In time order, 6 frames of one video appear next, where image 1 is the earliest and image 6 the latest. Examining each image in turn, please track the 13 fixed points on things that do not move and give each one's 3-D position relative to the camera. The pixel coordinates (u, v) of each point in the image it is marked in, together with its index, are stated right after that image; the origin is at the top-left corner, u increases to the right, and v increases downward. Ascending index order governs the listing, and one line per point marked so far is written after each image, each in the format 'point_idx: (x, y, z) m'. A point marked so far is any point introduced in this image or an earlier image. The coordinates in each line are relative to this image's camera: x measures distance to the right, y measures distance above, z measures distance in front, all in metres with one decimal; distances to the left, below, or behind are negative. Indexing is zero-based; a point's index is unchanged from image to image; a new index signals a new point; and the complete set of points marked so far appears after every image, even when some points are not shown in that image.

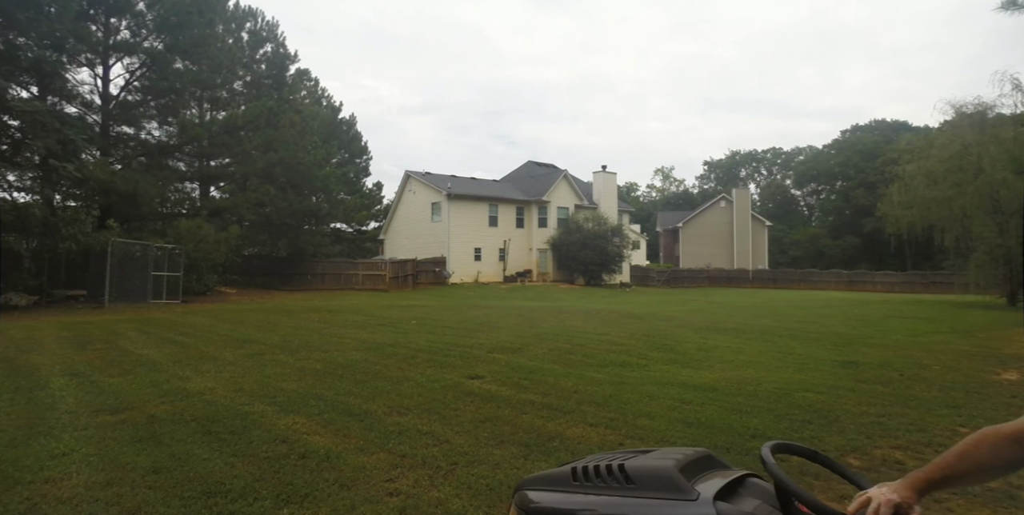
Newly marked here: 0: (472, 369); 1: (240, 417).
0: (-0.6, -2.1, +8.8) m
1: (-2.8, -1.8, +6.1) m
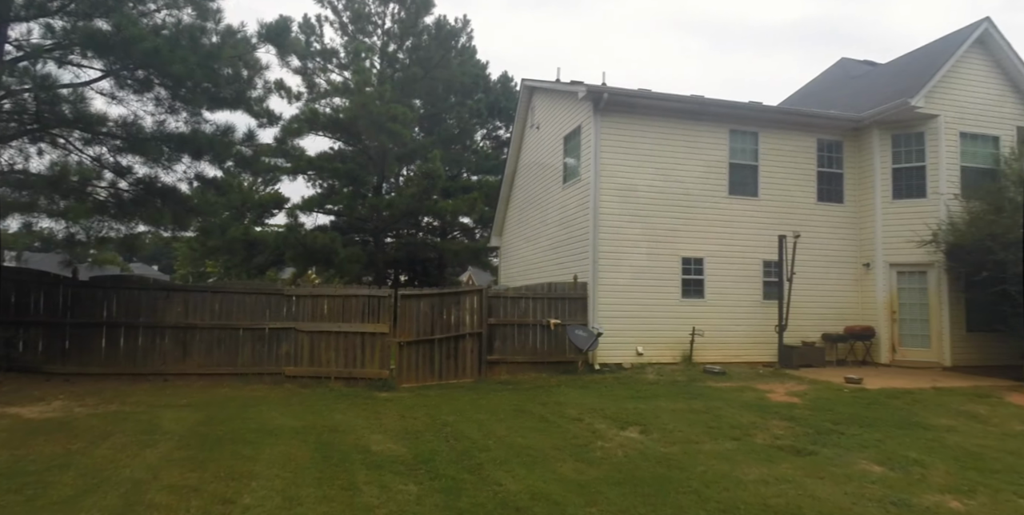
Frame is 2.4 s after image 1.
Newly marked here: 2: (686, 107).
0: (-0.4, -2.0, +8.2) m
1: (-2.7, -1.7, +5.6) m
2: (+3.3, +2.9, +10.7) m
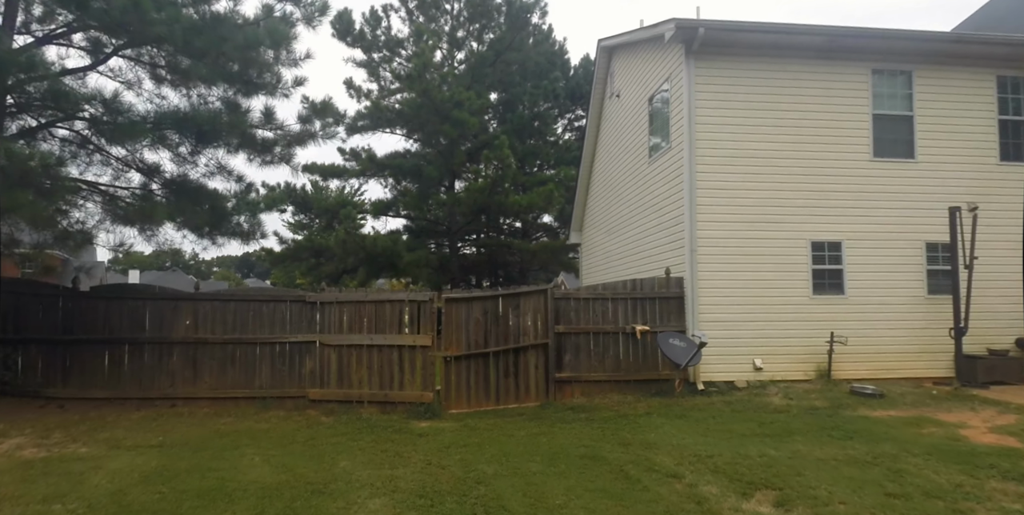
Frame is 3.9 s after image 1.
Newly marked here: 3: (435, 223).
0: (+0.4, -1.8, +6.2) m
1: (-2.3, -1.6, +4.0) m
2: (+4.3, +3.1, +8.2) m
3: (-2.4, +1.1, +18.0) m
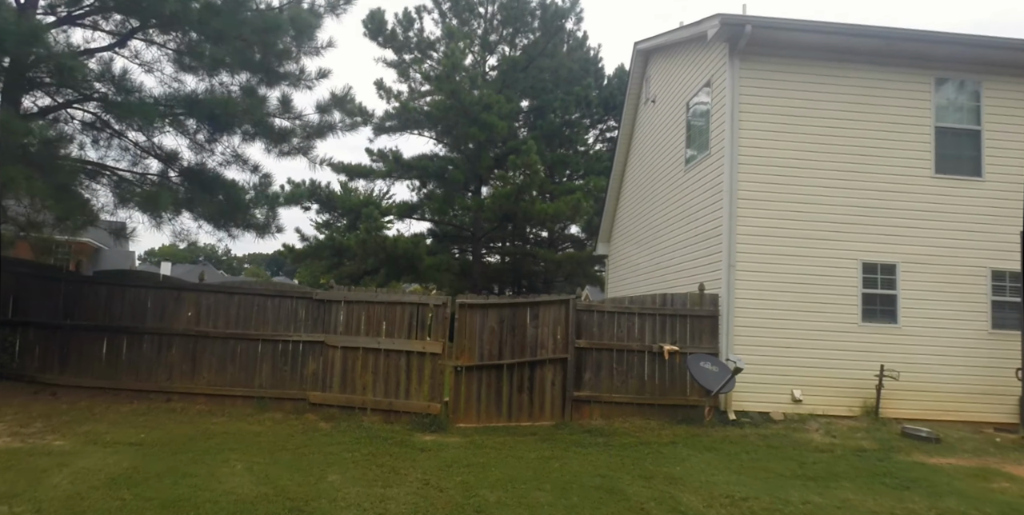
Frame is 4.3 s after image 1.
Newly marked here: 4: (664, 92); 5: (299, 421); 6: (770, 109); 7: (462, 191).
0: (+0.6, -1.9, +5.6) m
1: (-2.3, -1.5, +3.6) m
2: (+4.8, +2.8, +7.5) m
3: (-1.6, +0.9, +17.7) m
4: (+2.9, +3.2, +10.8) m
5: (-2.3, -1.8, +6.2) m
6: (+3.5, +2.0, +7.6) m
7: (-1.5, +2.1, +17.3) m
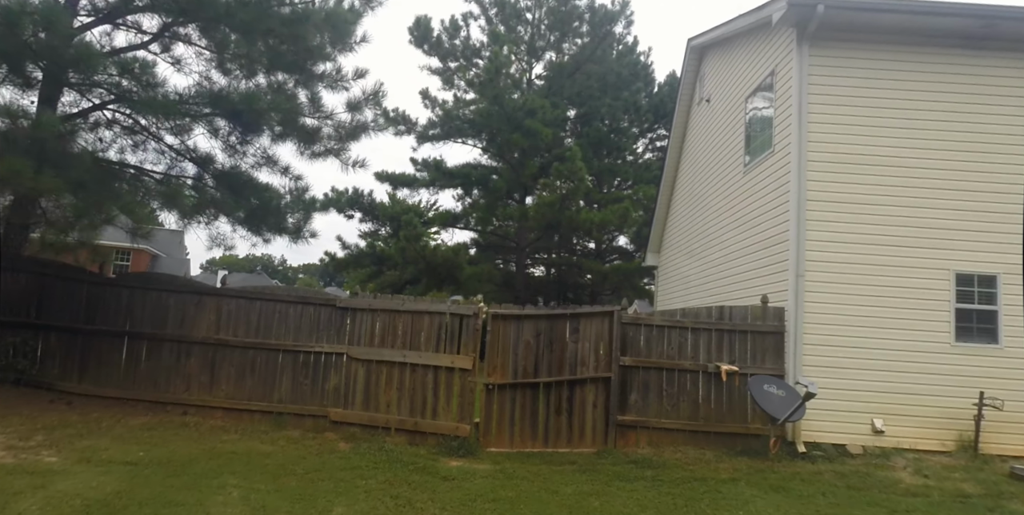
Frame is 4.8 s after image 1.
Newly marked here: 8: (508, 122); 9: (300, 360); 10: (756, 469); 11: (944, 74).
0: (+0.9, -2.0, +4.9) m
1: (-2.1, -1.5, +3.2) m
2: (+5.2, +2.7, +6.6) m
3: (-0.3, +0.6, +17.2) m
4: (+3.7, +3.0, +10.0) m
5: (-2.0, -1.9, +5.7) m
6: (+4.0, +1.9, +6.8) m
7: (-0.2, +1.7, +16.8) m
8: (-0.2, +3.8, +15.8) m
9: (-2.4, -1.1, +6.3) m
10: (+2.4, -2.0, +5.4) m
11: (+5.3, +2.2, +6.8) m
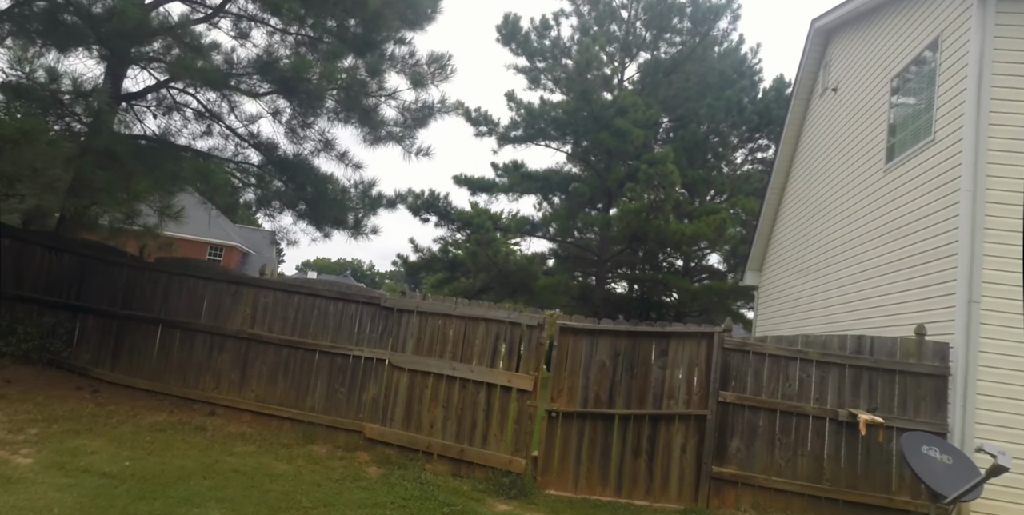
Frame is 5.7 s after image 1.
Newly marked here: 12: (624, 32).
0: (+1.2, -2.0, +3.7) m
1: (-1.9, -1.3, +2.3) m
2: (+6.1, +2.4, +4.8) m
3: (+2.0, +0.3, +16.0) m
4: (+5.0, +2.7, +8.3) m
5: (-1.4, -1.7, +4.8) m
6: (+4.8, +1.7, +5.1) m
7: (+2.1, +1.4, +15.6) m
8: (+2.1, +3.5, +14.7) m
9: (-1.7, -1.0, +5.4) m
10: (+2.8, -2.1, +3.9) m
11: (+6.1, +1.9, +4.9) m
12: (+3.4, +6.9, +17.2) m
